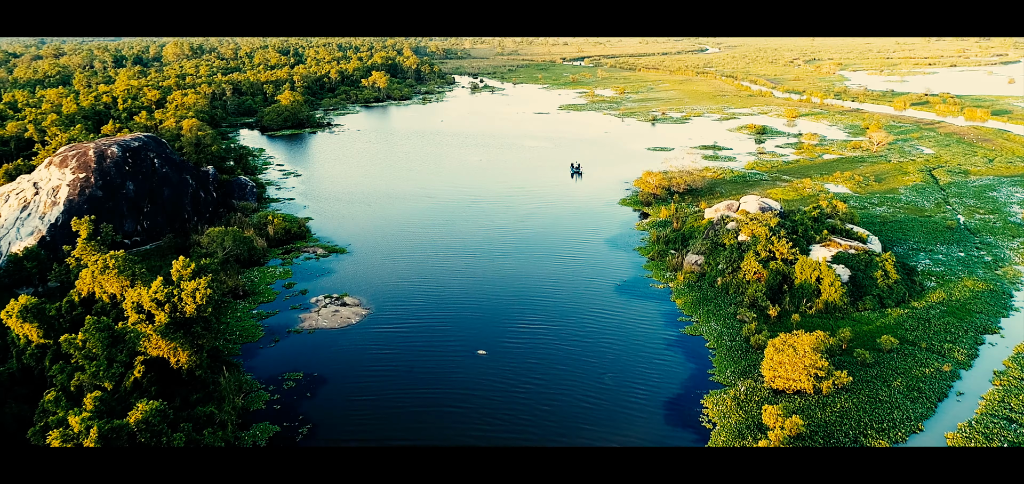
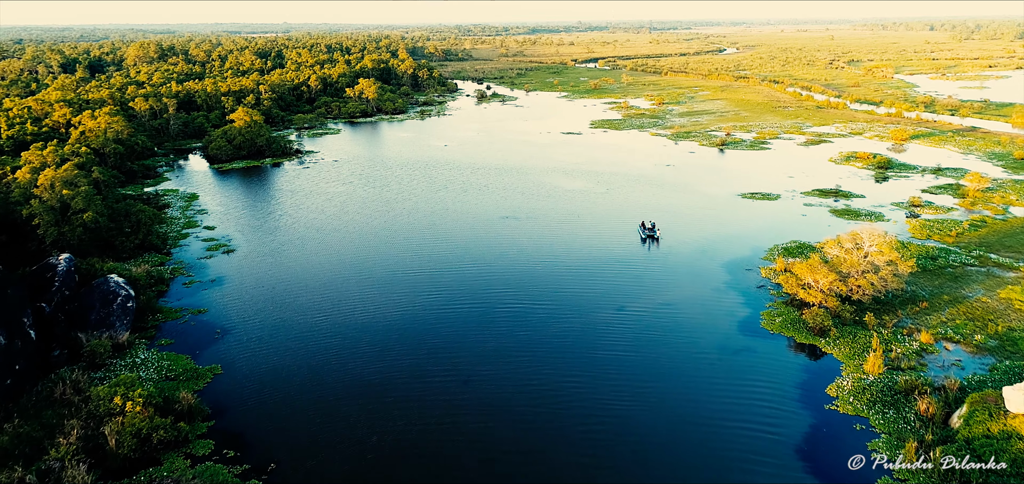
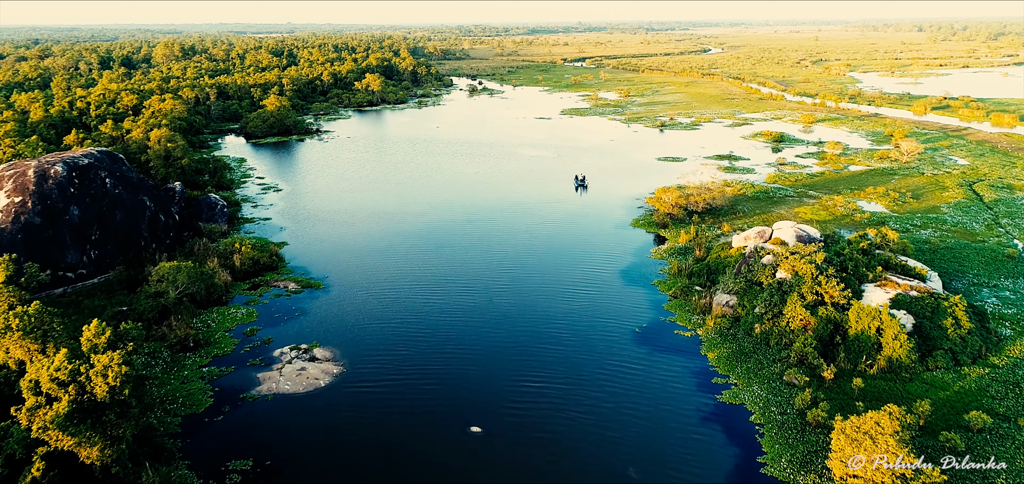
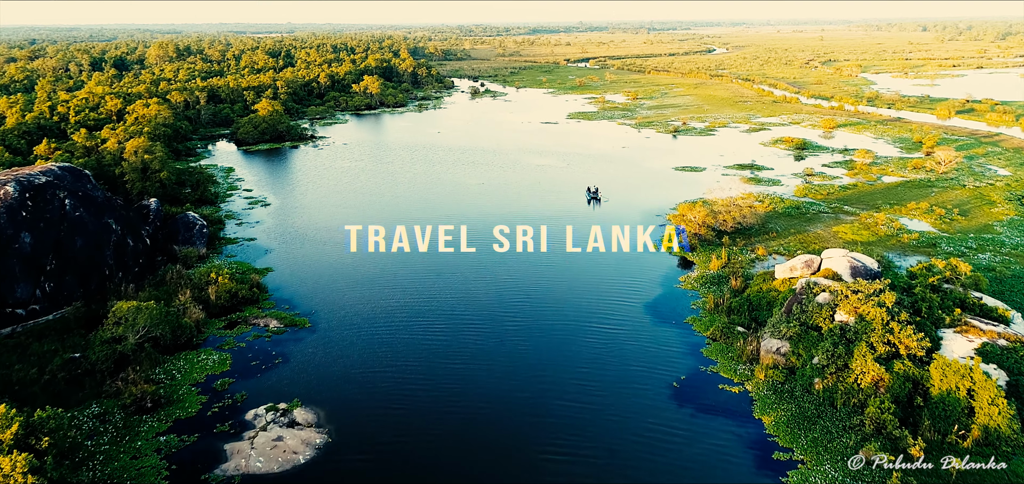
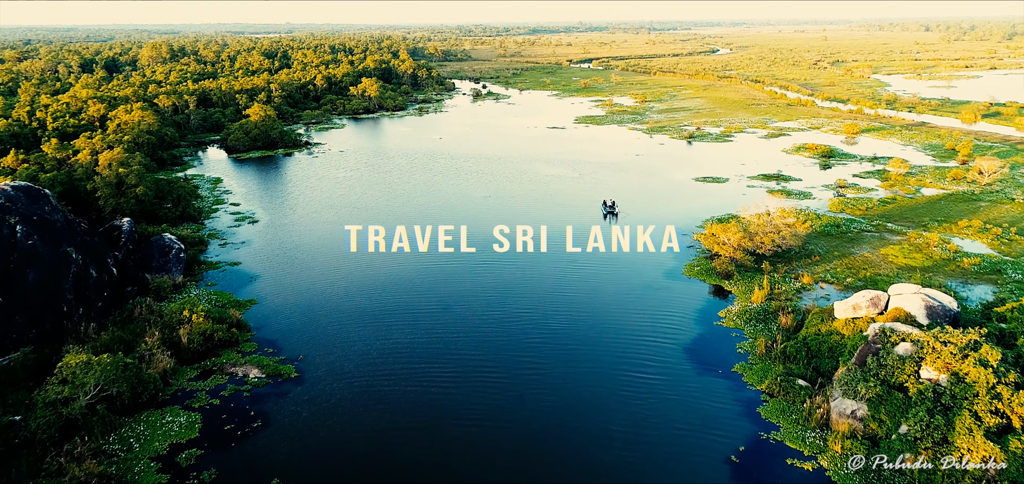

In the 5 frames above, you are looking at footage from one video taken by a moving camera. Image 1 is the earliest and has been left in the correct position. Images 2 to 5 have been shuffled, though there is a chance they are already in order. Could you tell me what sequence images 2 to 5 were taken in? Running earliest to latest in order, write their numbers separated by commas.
3, 4, 5, 2
